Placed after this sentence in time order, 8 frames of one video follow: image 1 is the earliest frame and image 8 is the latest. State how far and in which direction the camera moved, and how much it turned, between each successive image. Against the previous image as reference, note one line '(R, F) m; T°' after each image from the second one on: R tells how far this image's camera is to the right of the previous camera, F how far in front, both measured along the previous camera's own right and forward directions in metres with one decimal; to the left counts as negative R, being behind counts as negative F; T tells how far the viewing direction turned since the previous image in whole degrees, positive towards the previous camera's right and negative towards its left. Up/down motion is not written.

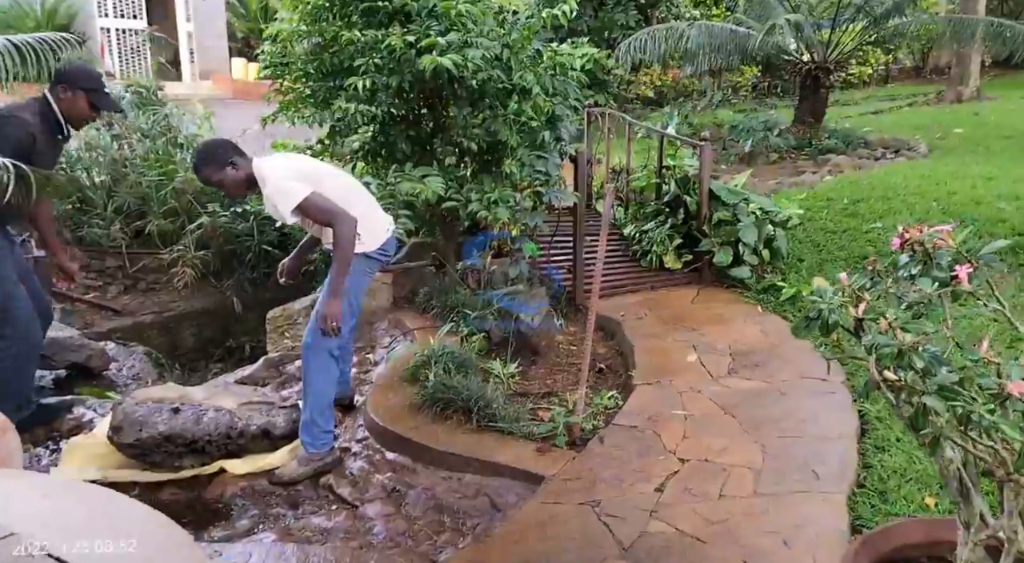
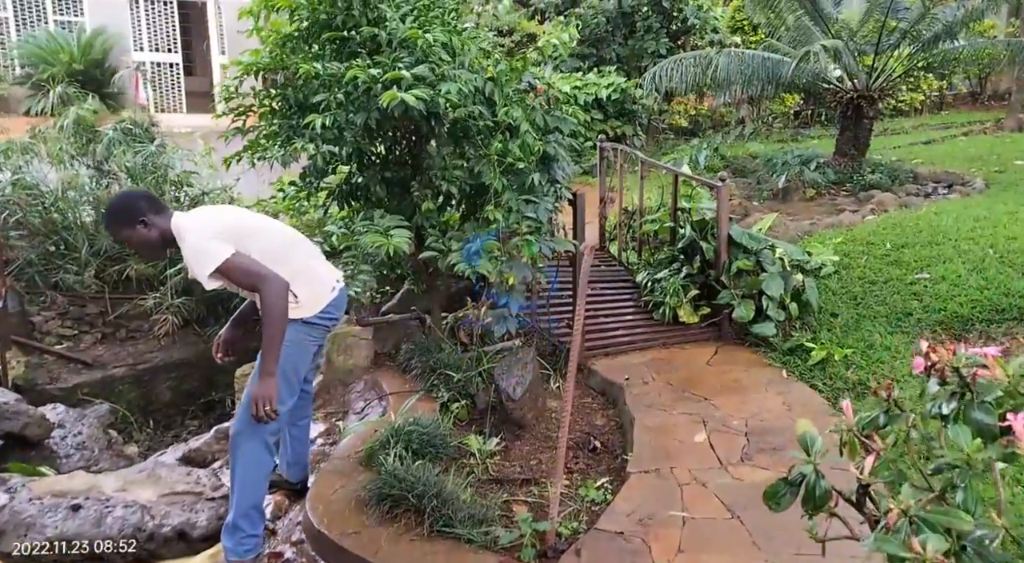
(+0.3, +0.5) m; -3°
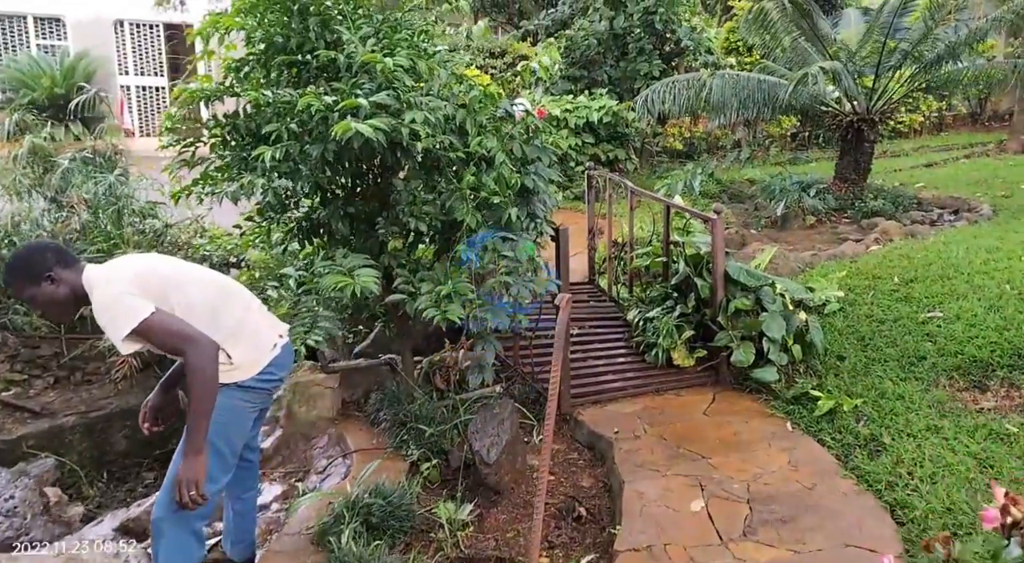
(+0.1, +0.3) m; 0°
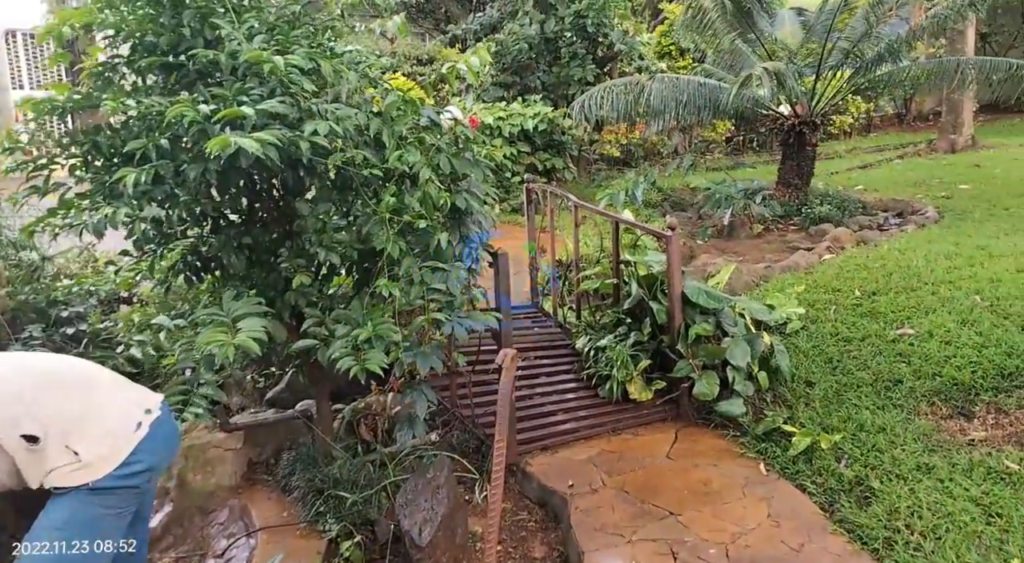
(0.0, +0.5) m; +5°
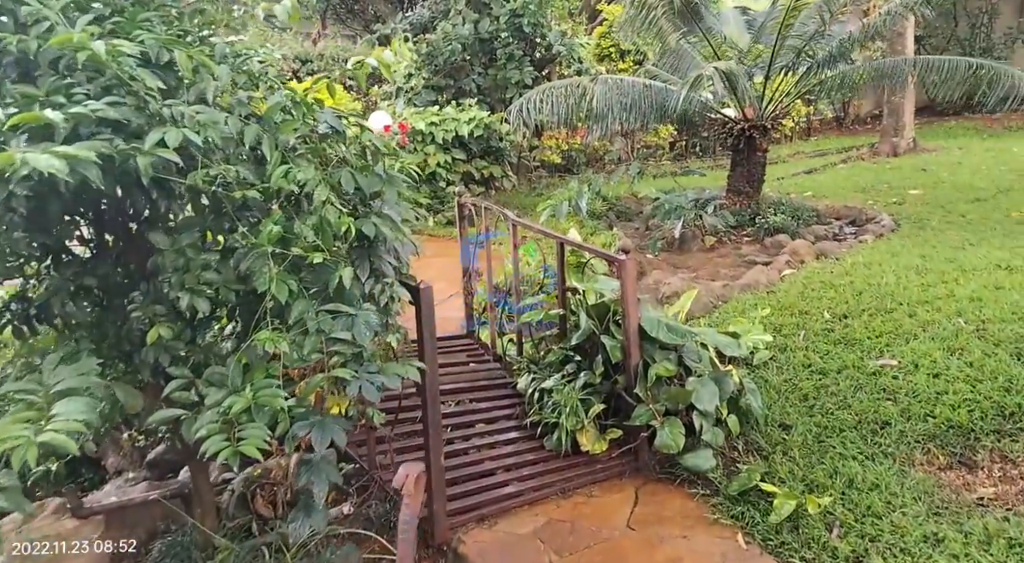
(+0.1, +0.6) m; +4°
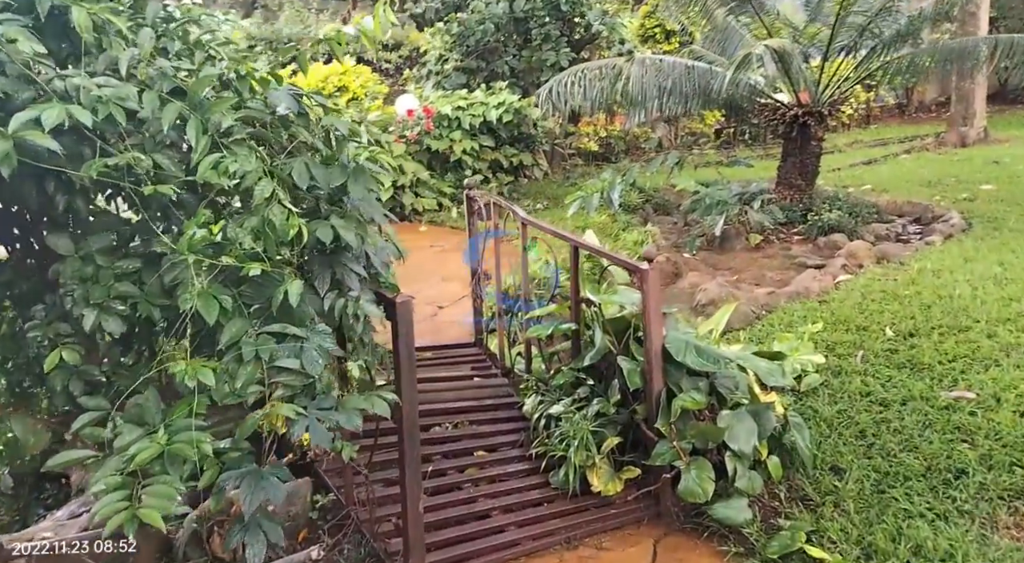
(+0.1, +0.4) m; -3°
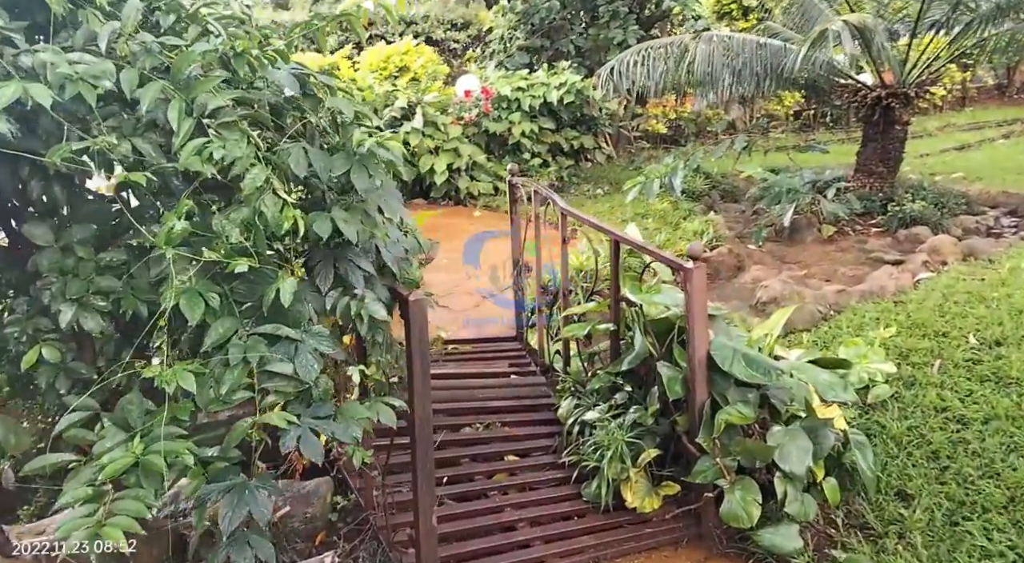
(+0.1, +0.2) m; -5°
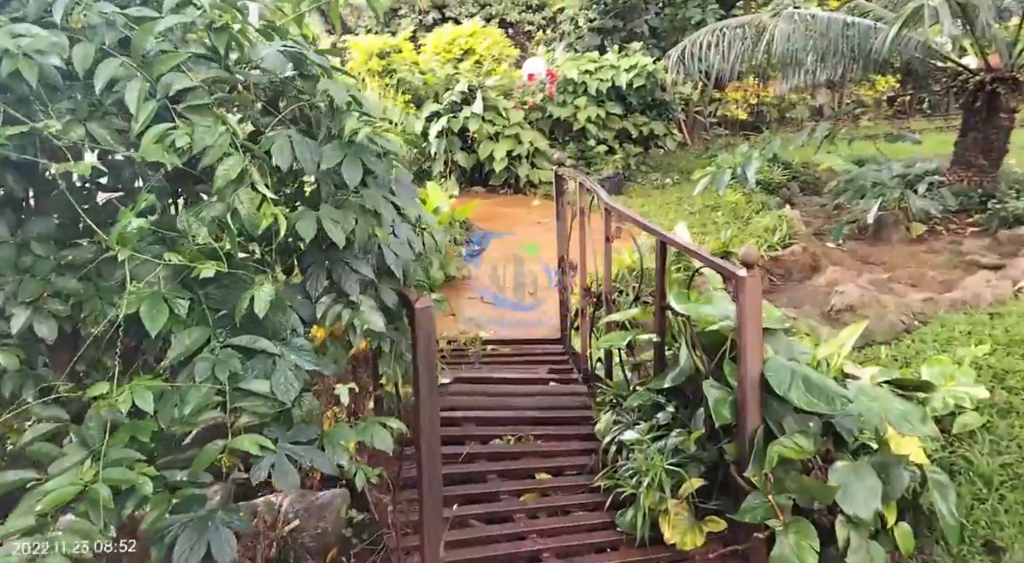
(+0.1, +0.2) m; -6°
